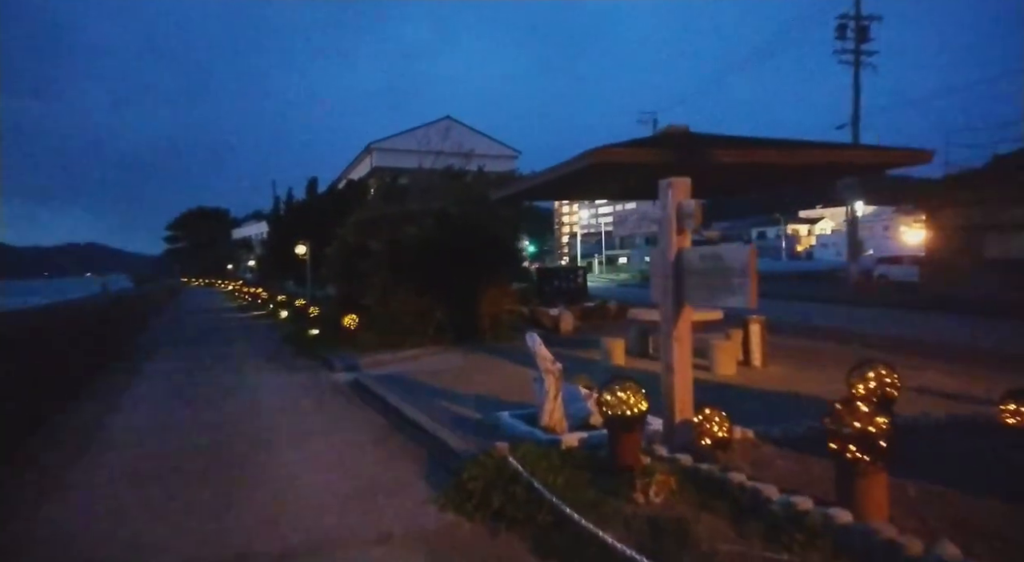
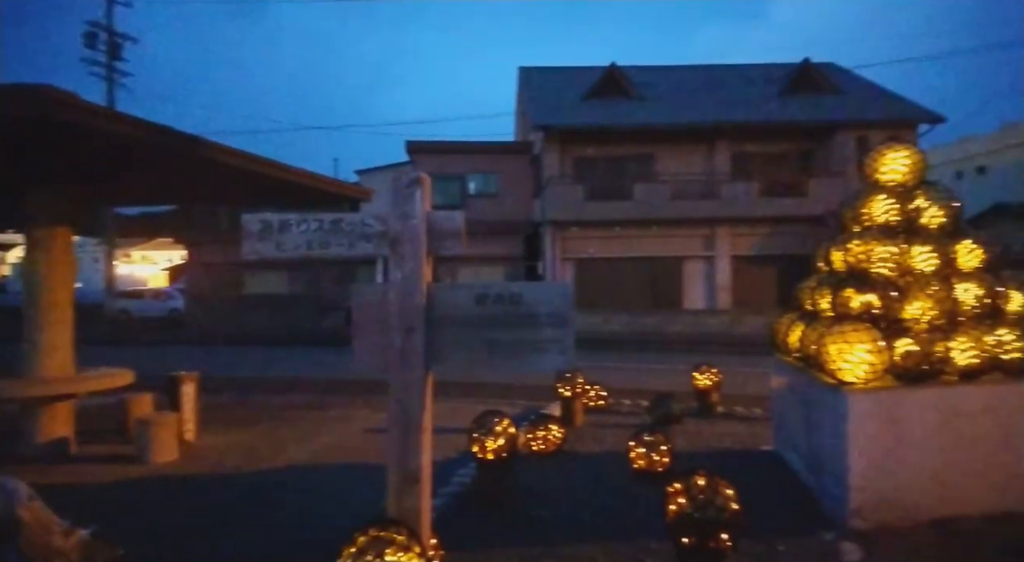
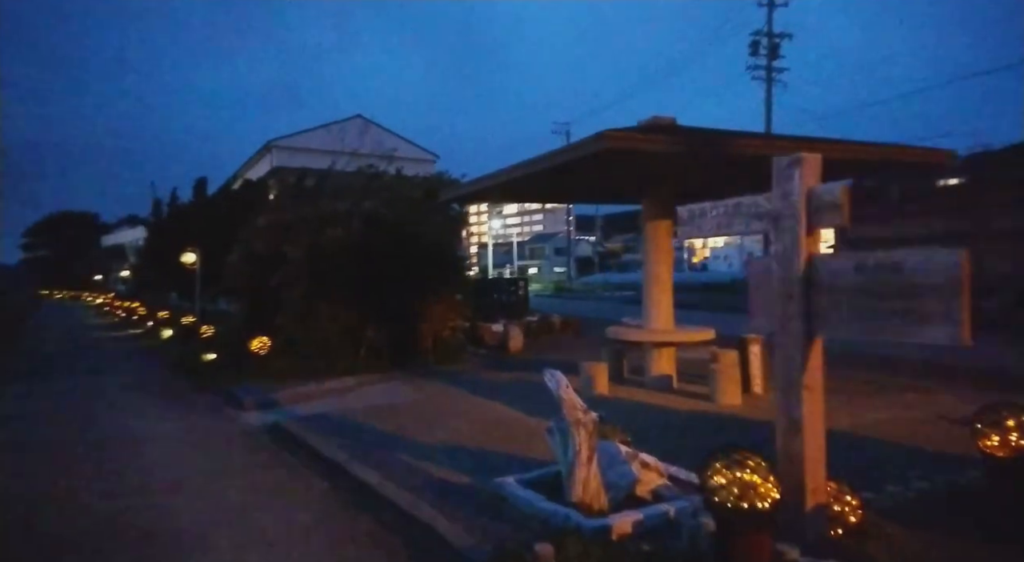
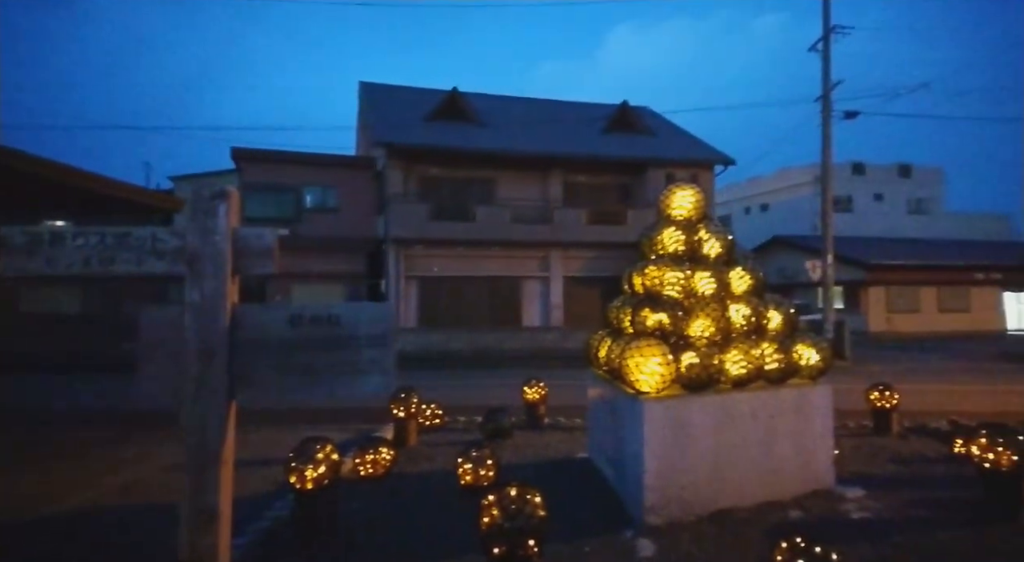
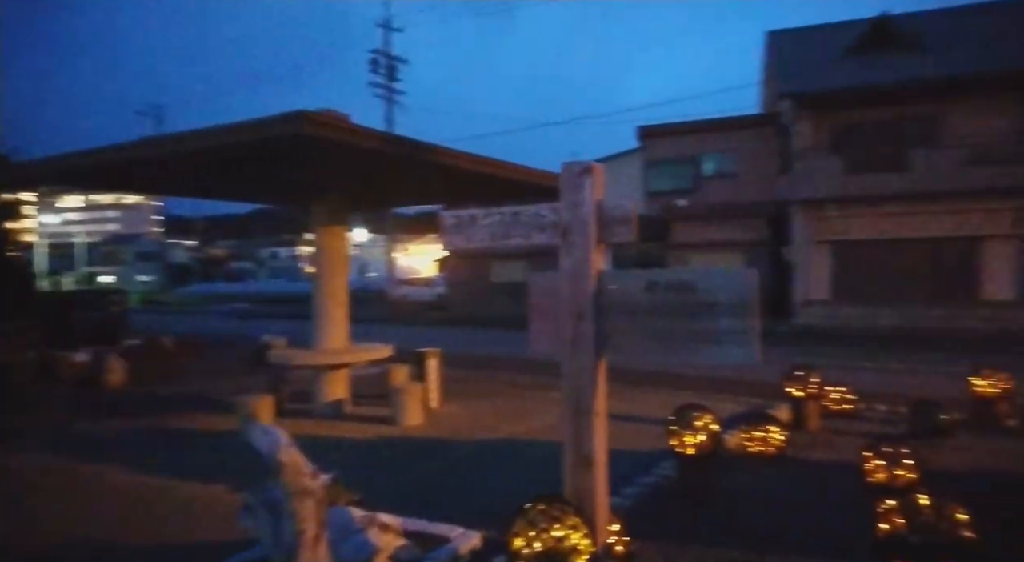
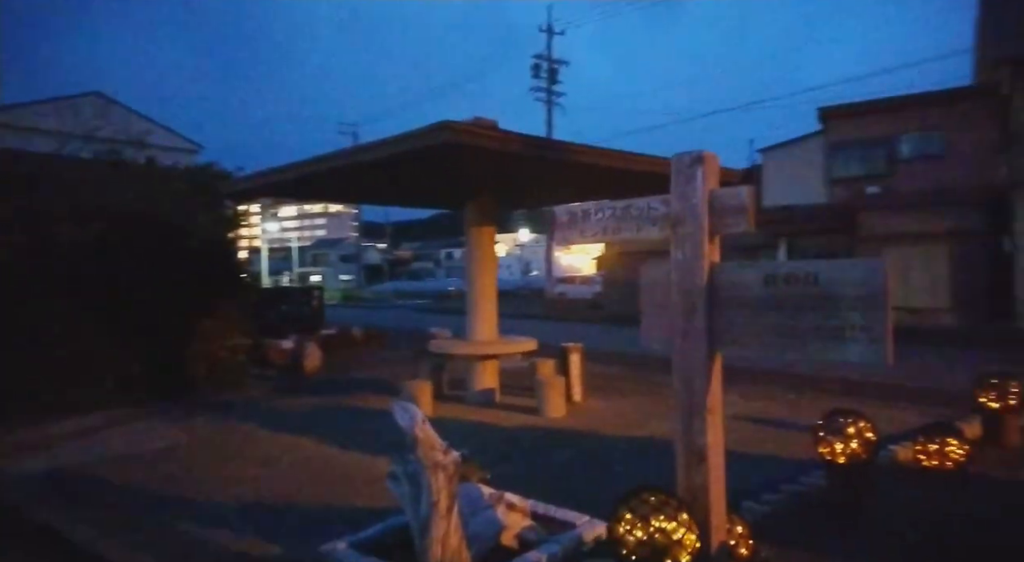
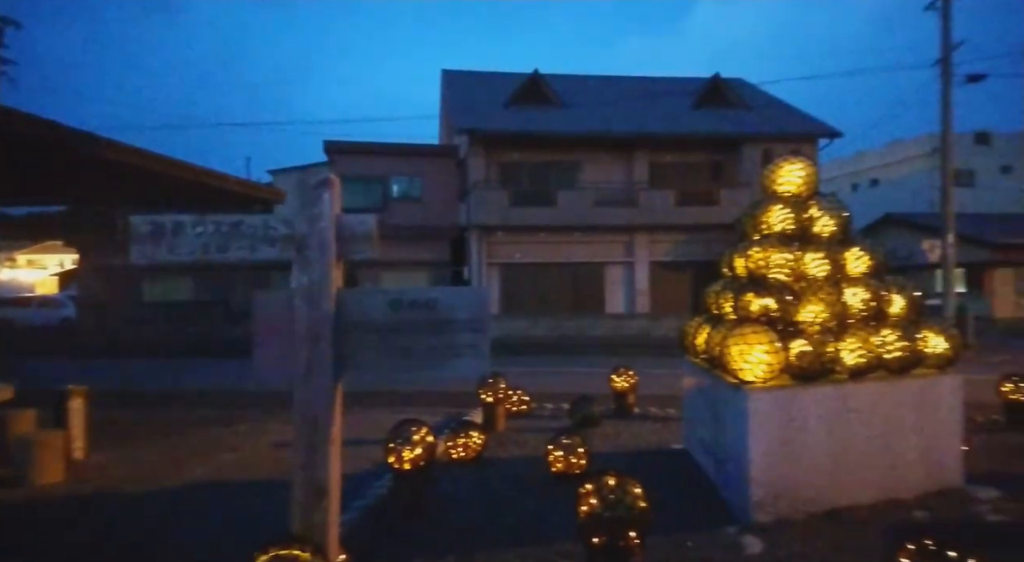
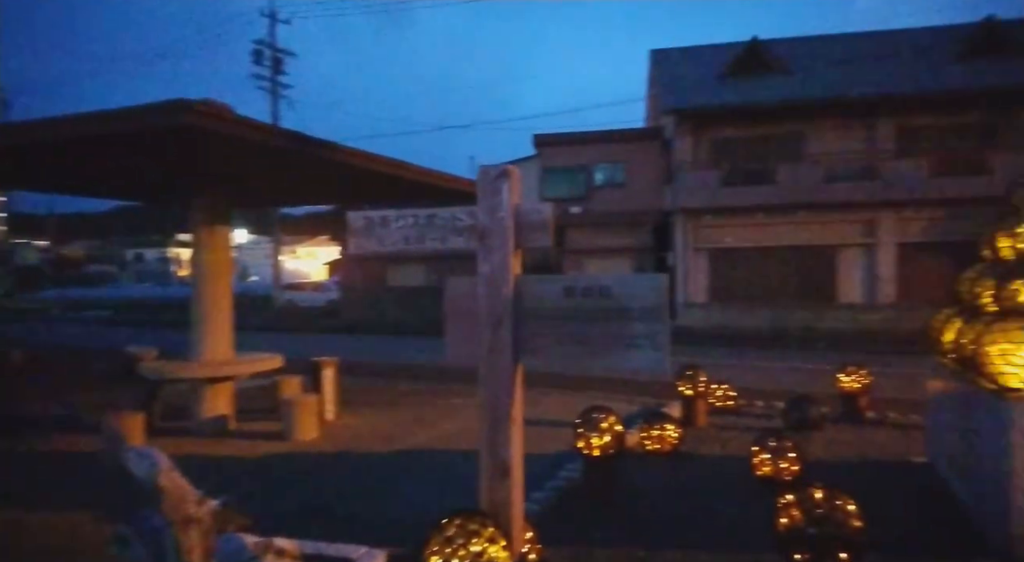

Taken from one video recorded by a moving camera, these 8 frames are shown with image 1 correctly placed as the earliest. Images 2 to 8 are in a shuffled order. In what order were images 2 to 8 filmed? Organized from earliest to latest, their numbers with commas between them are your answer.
3, 6, 5, 8, 2, 7, 4
